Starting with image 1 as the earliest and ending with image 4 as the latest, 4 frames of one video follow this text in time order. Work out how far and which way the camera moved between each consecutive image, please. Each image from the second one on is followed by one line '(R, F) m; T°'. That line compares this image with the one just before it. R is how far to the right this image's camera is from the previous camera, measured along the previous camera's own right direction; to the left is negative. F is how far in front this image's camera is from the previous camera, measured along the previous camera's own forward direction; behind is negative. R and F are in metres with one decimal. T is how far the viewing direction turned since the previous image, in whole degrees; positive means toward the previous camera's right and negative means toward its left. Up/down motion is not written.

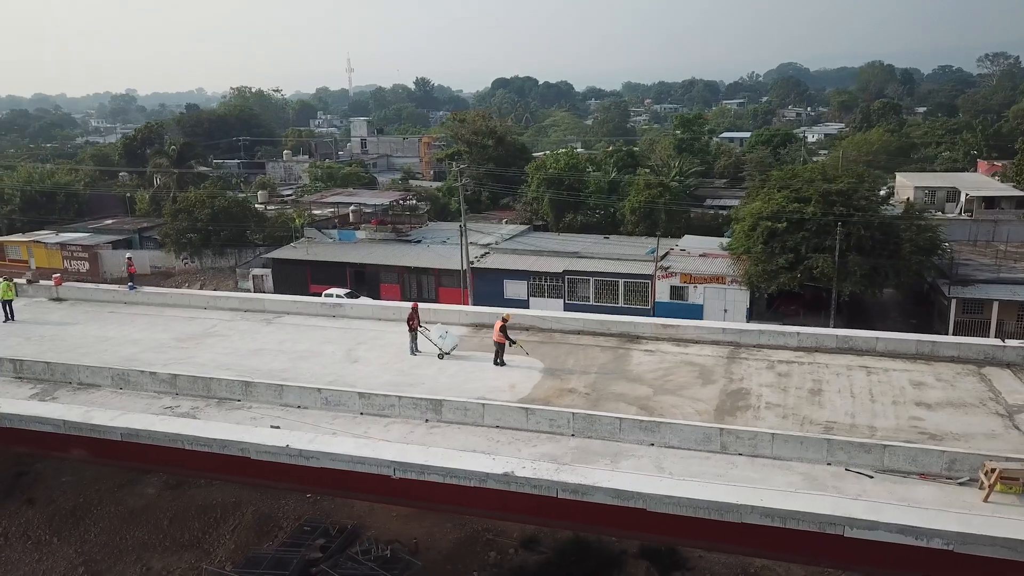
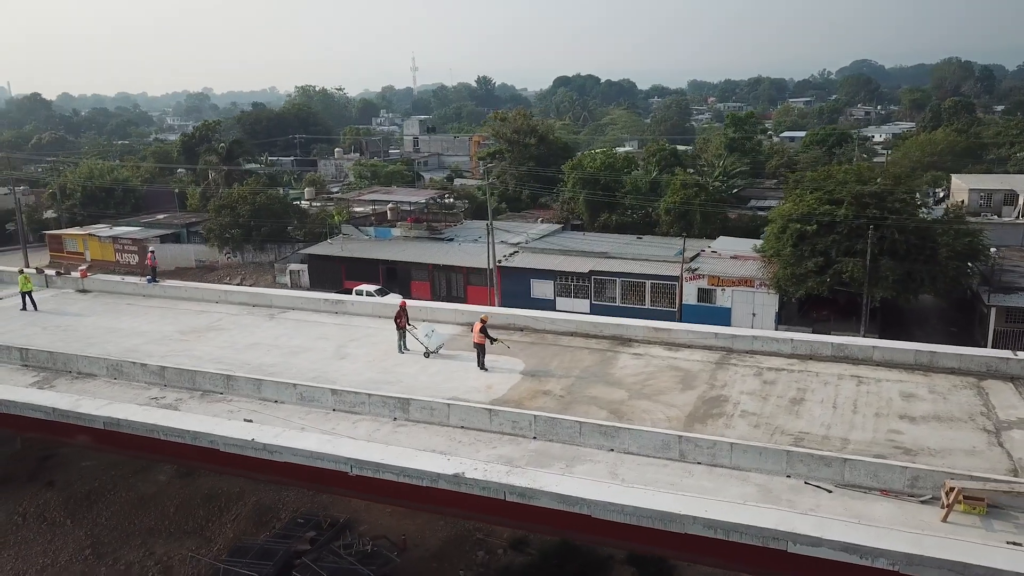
(+1.2, +0.1) m; -4°
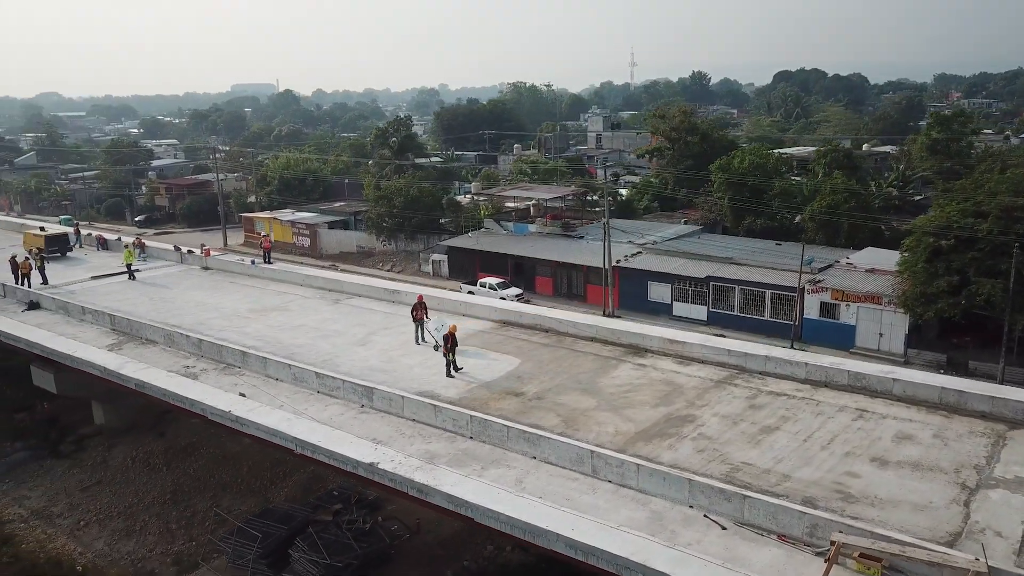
(+3.4, +0.4) m; -15°
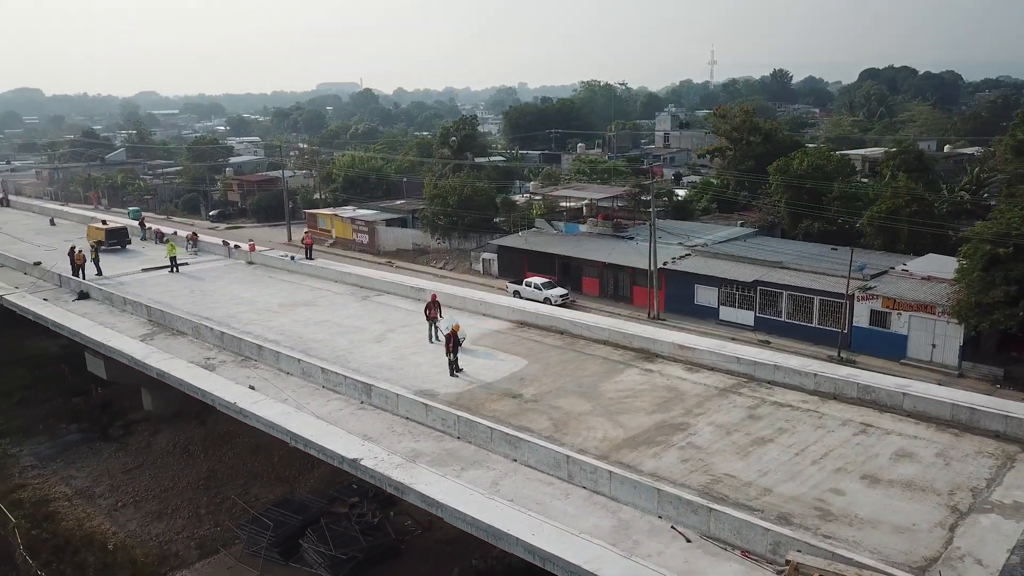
(+1.1, +0.1) m; -5°
